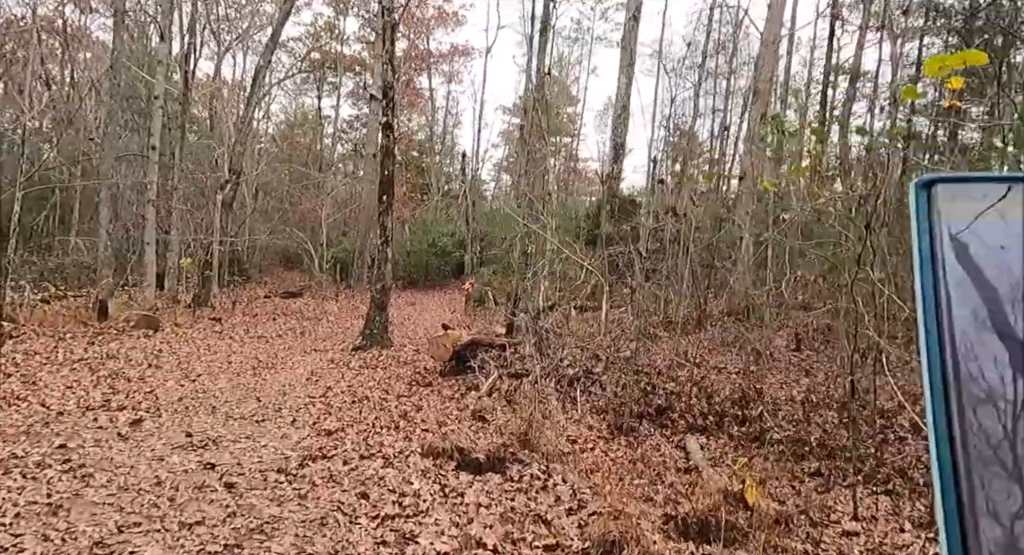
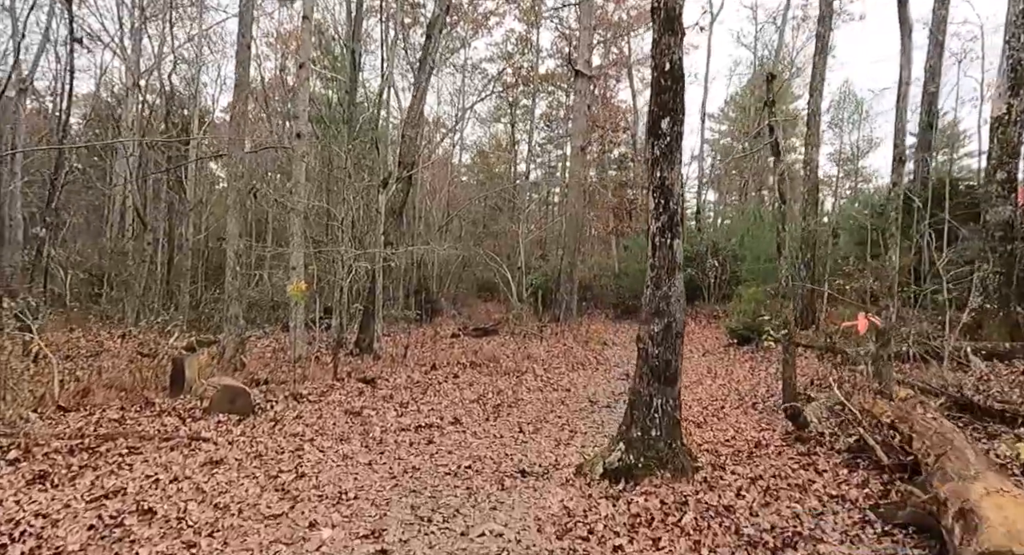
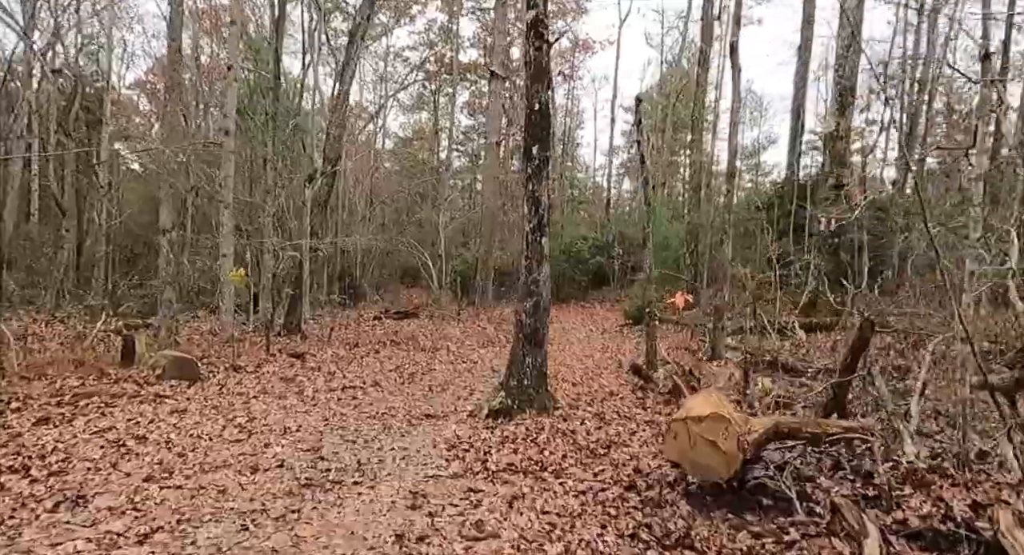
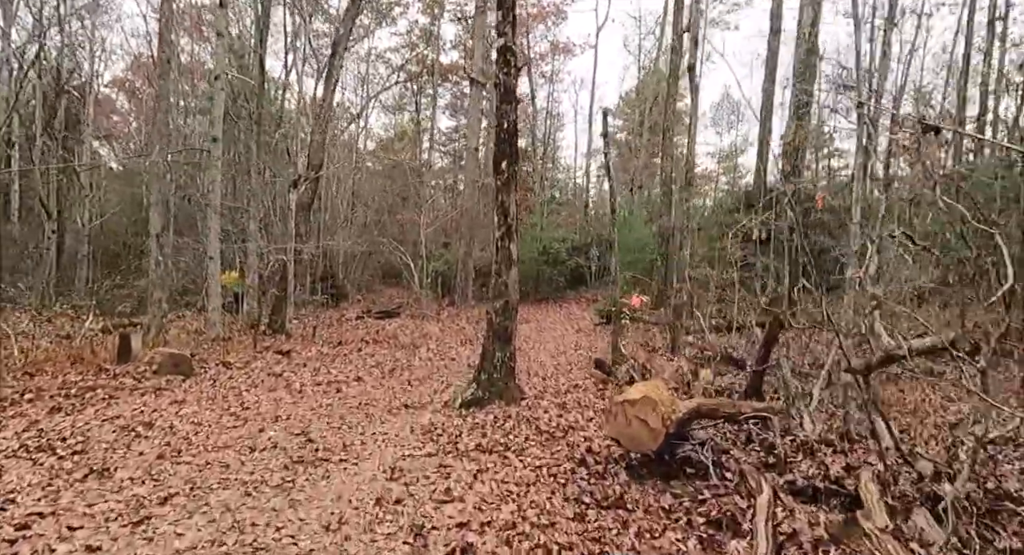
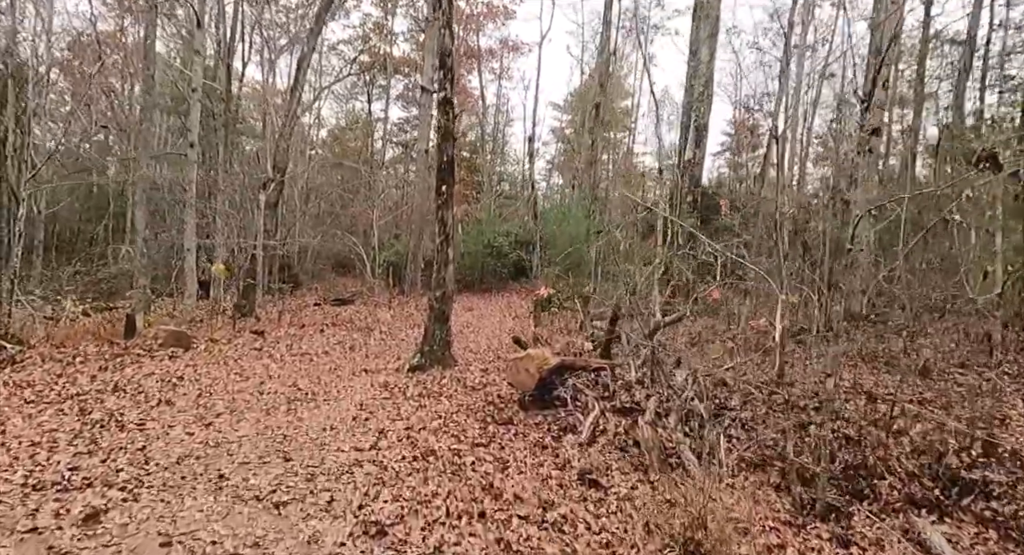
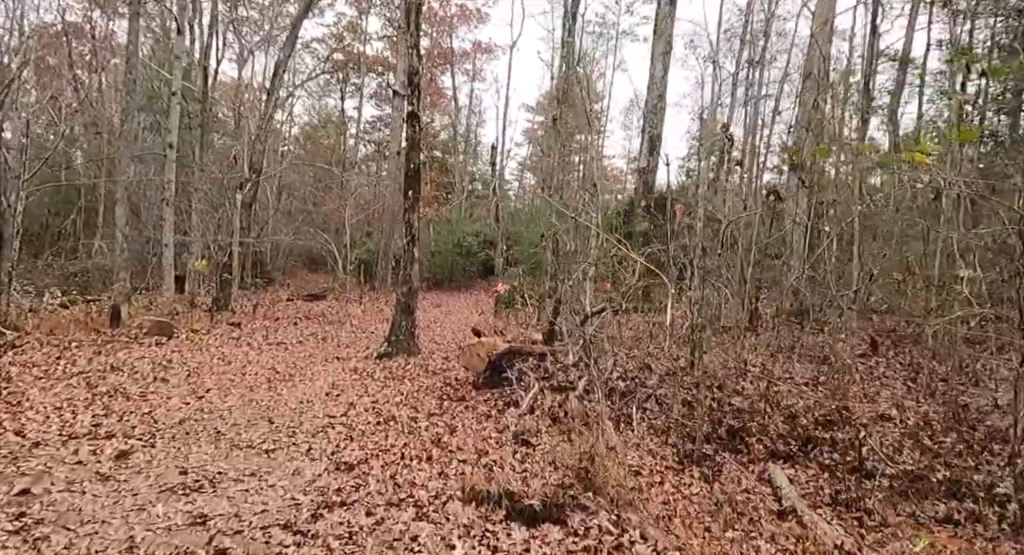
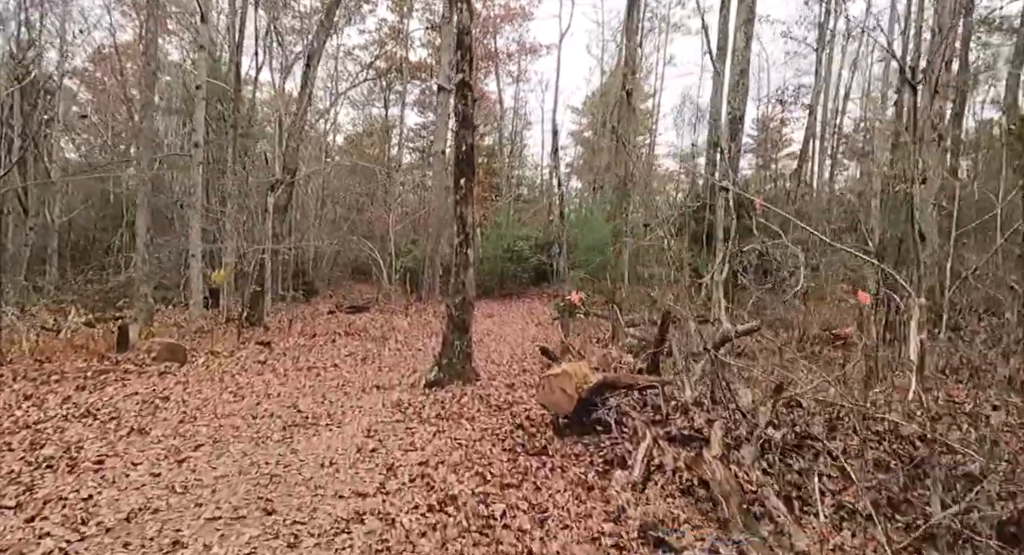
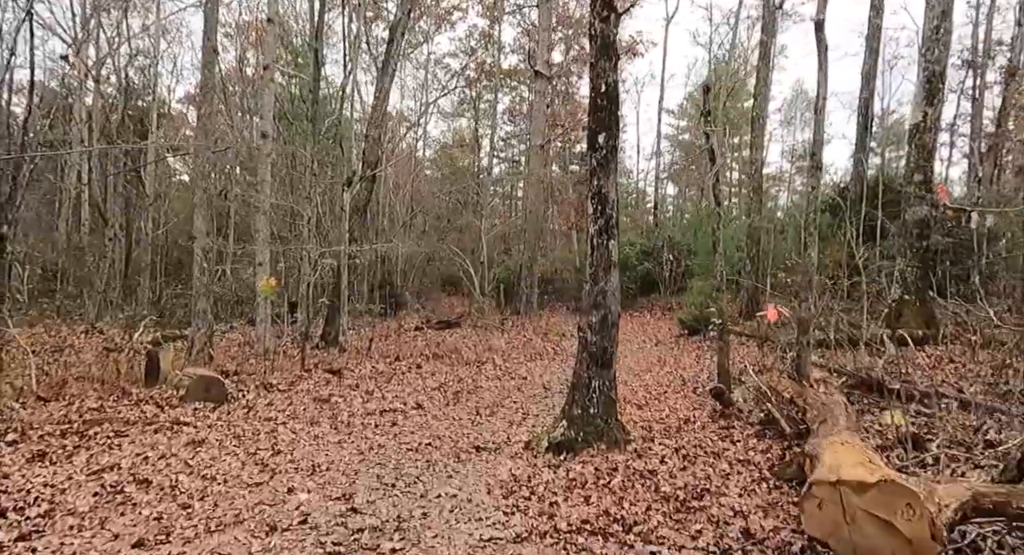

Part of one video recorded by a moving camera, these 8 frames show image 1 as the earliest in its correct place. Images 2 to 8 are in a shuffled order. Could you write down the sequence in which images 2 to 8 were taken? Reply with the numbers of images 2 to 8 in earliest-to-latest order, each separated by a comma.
6, 5, 7, 4, 3, 8, 2
